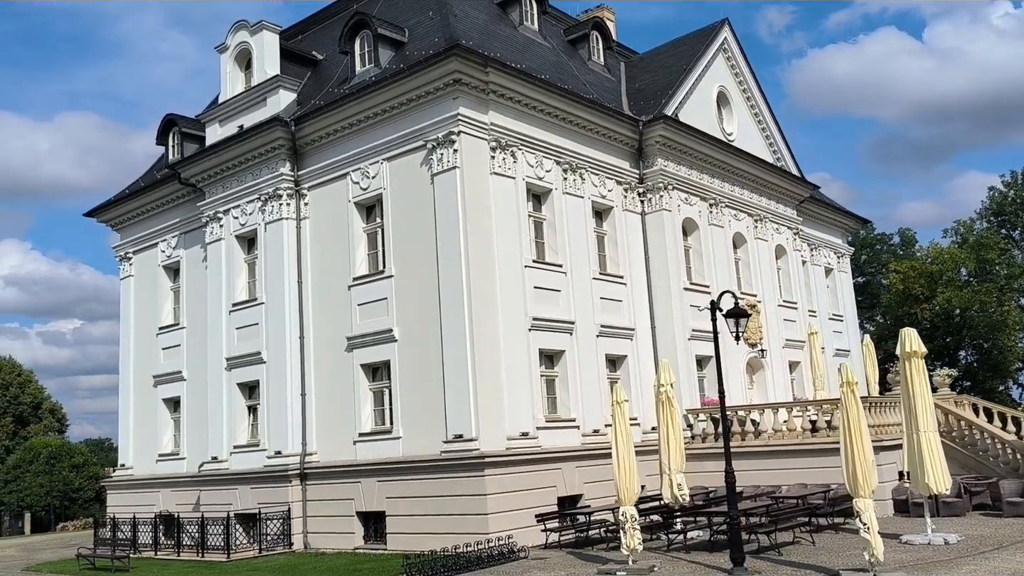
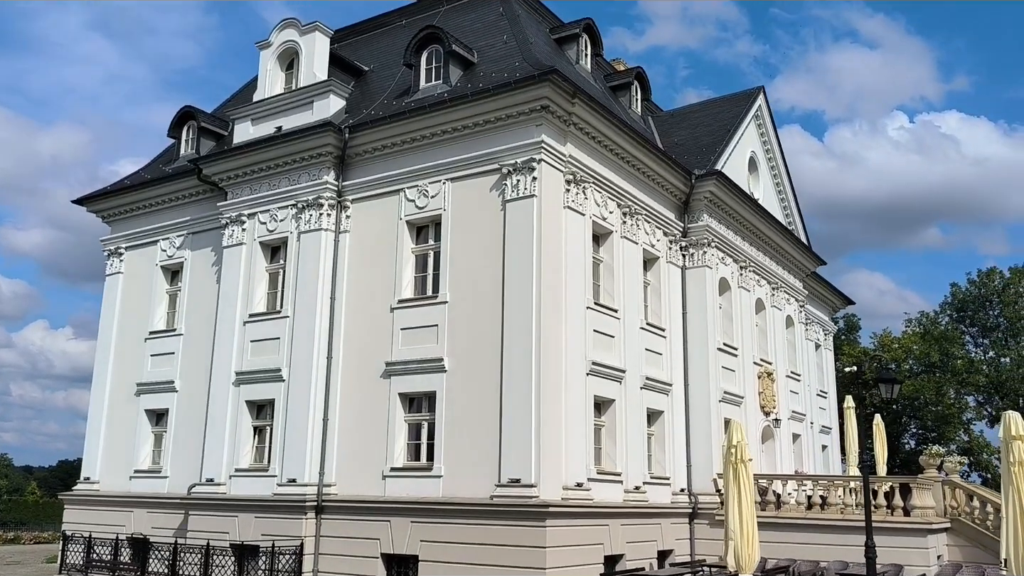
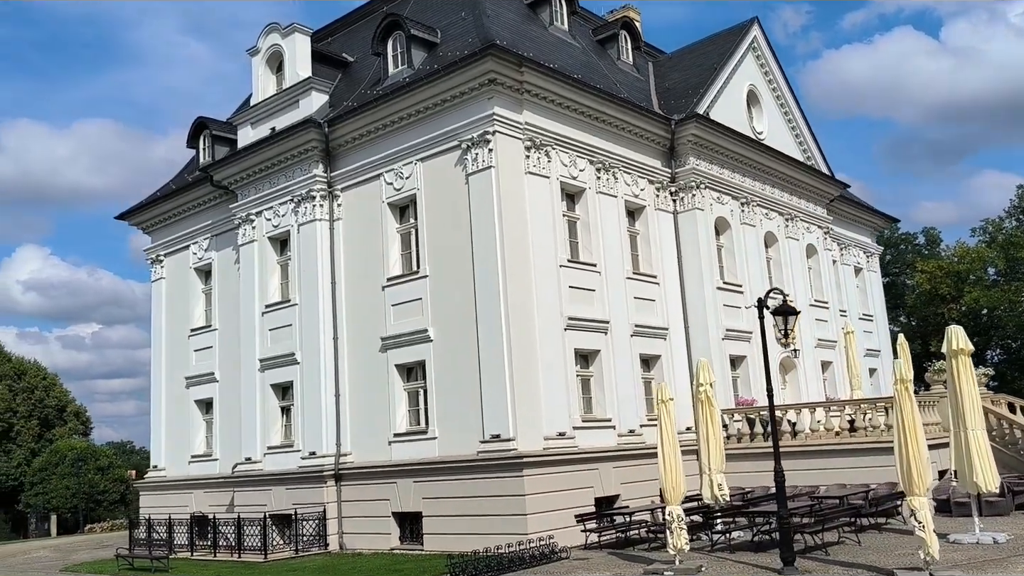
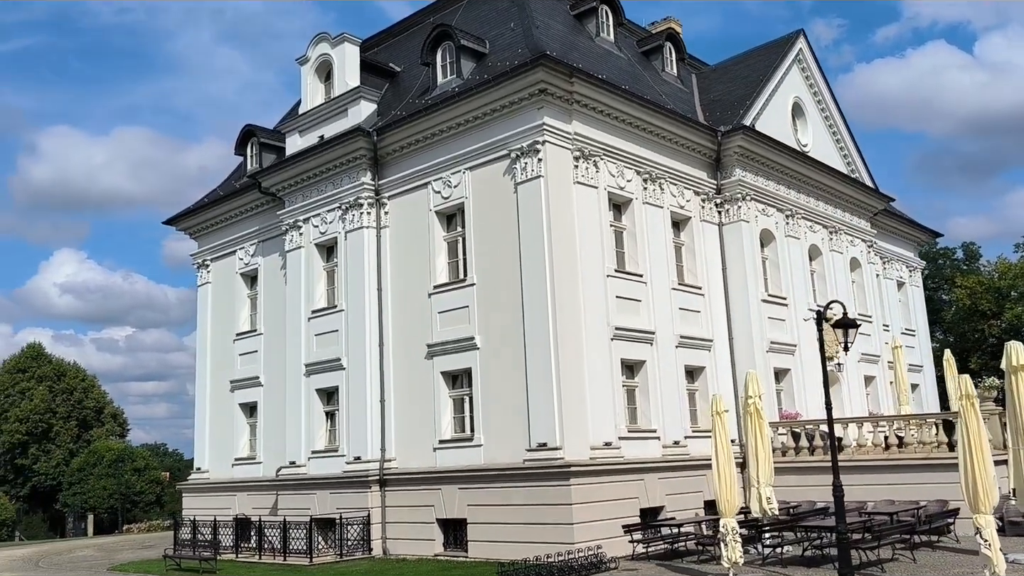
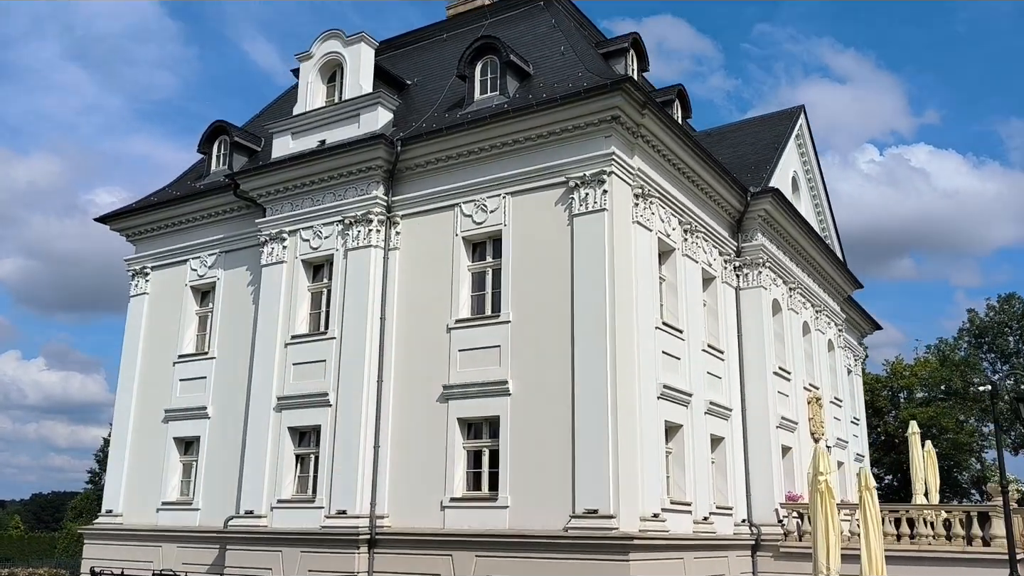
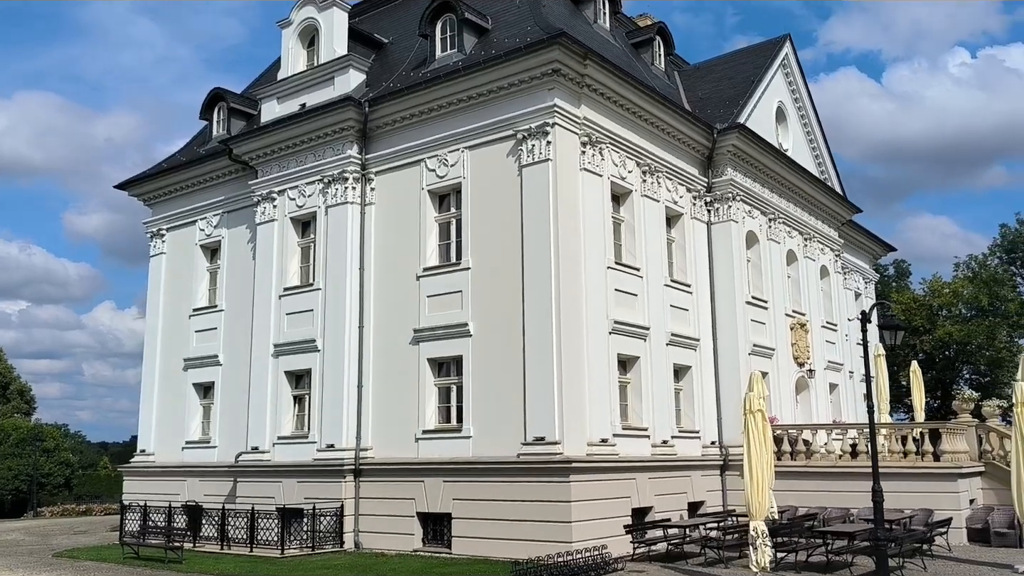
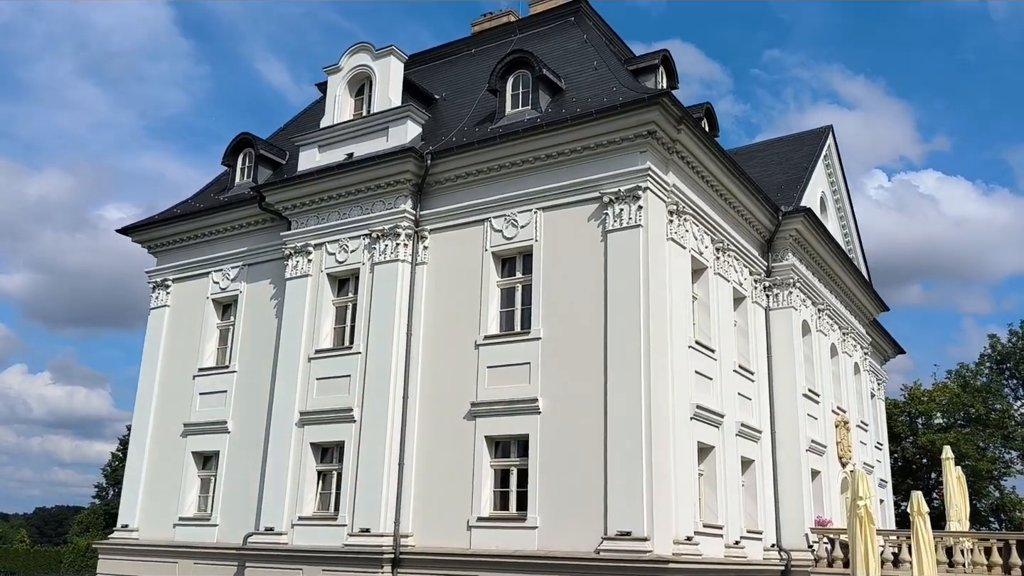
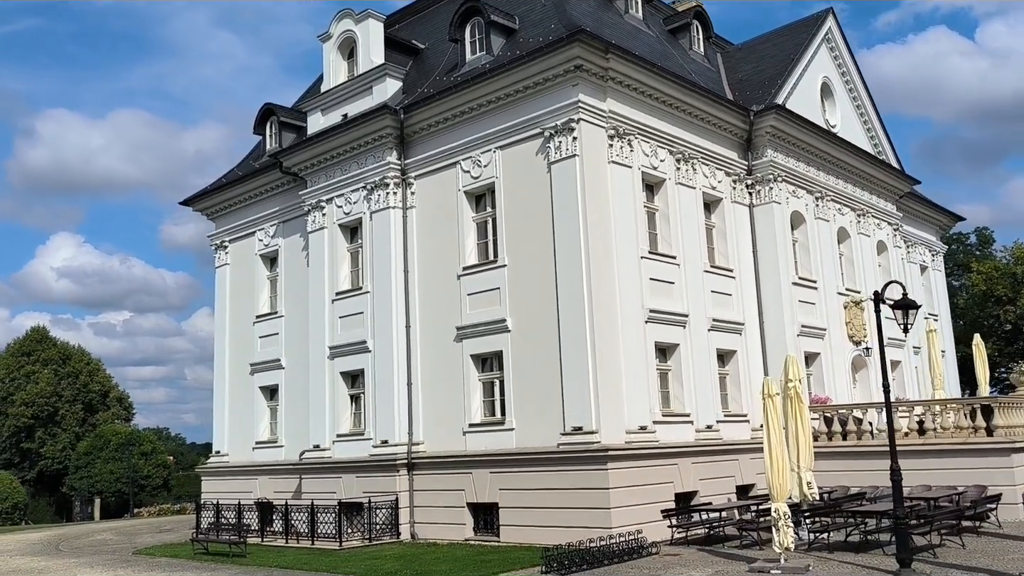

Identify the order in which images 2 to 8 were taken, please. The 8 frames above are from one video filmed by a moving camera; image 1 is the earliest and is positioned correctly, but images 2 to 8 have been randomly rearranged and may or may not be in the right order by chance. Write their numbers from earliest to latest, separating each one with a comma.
3, 4, 8, 6, 2, 5, 7
